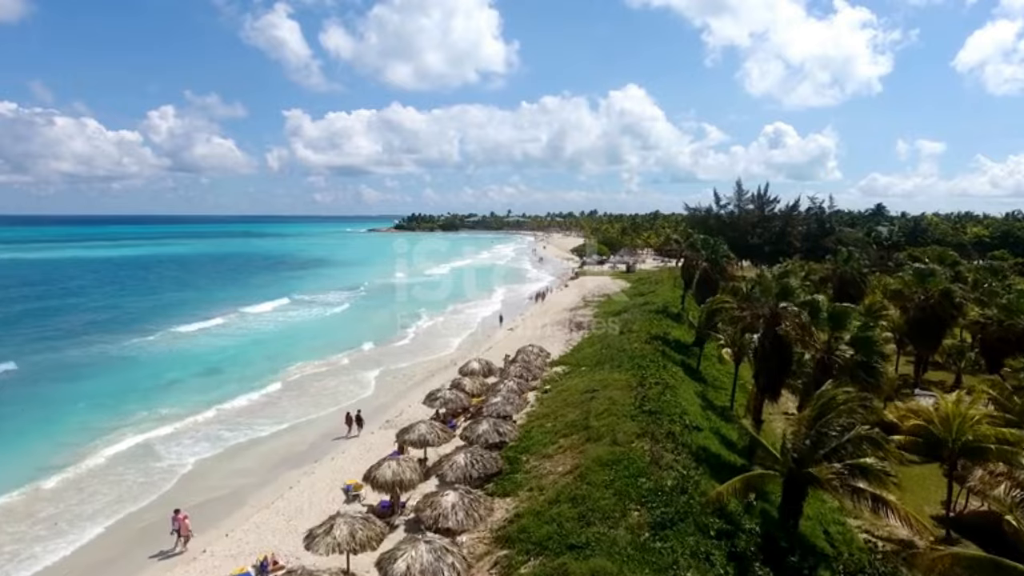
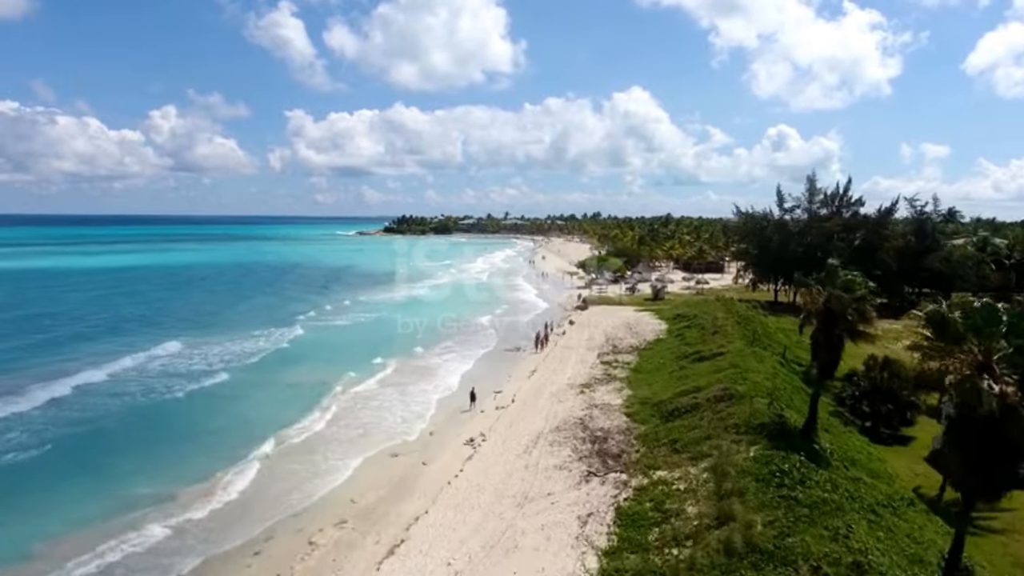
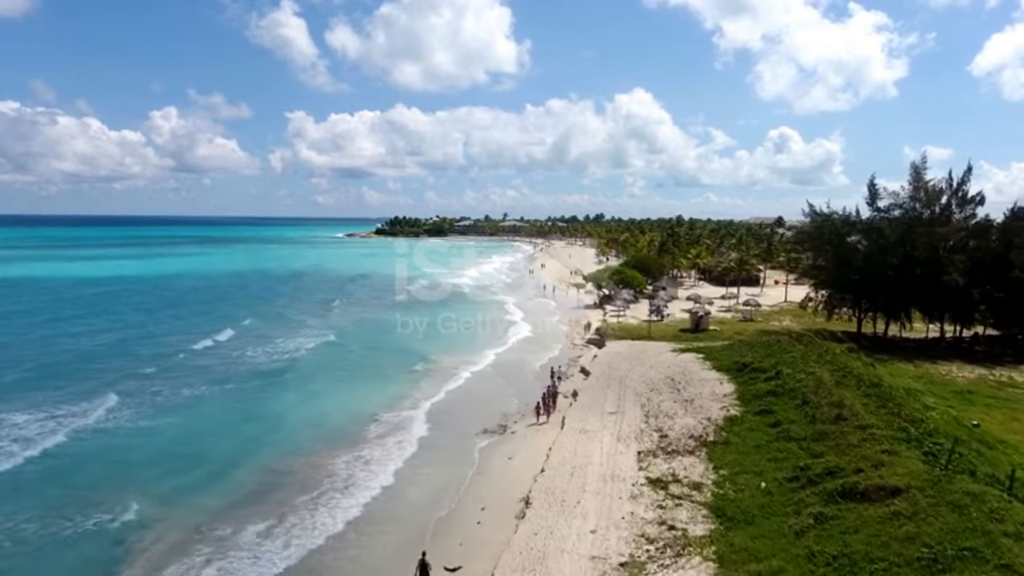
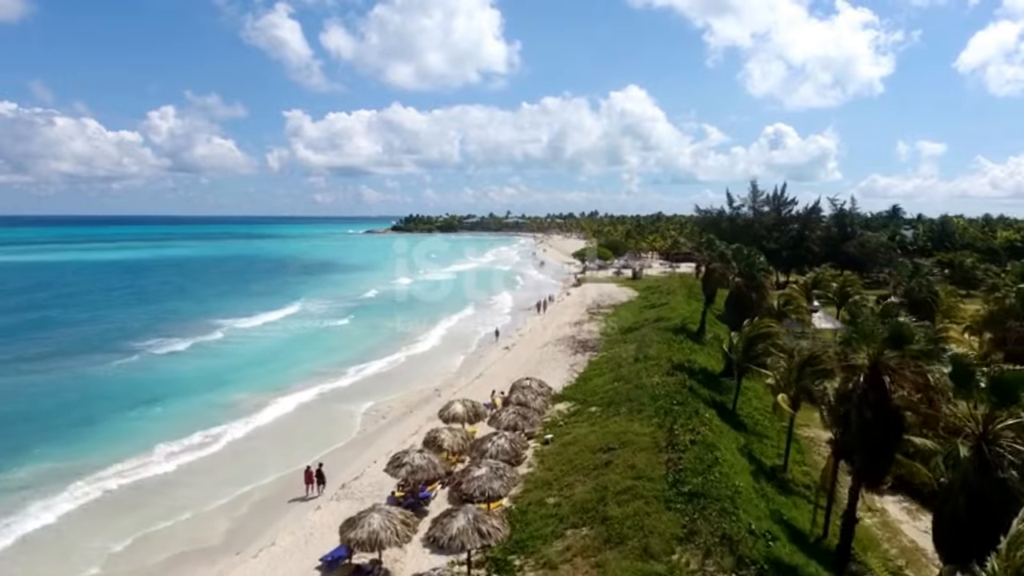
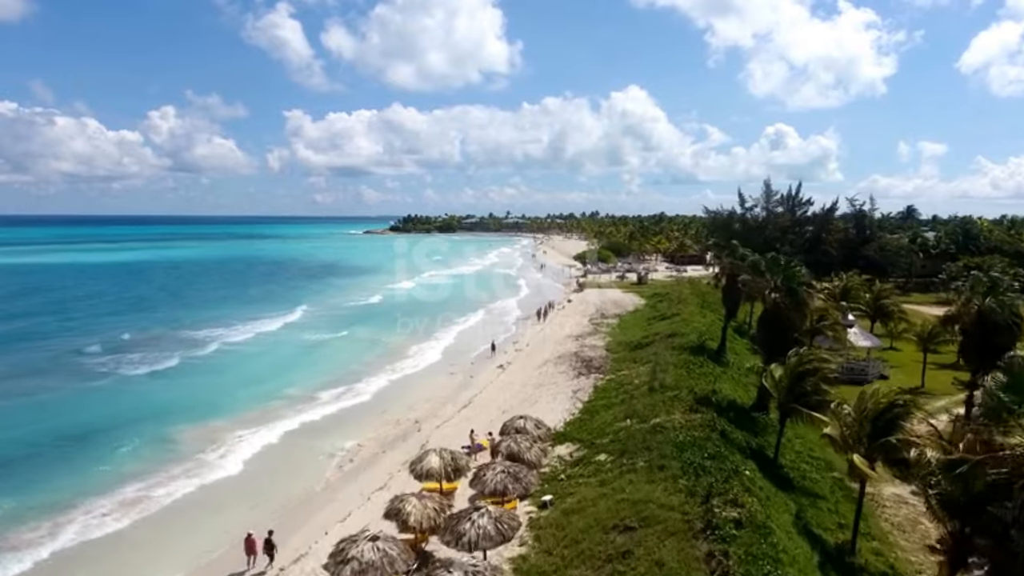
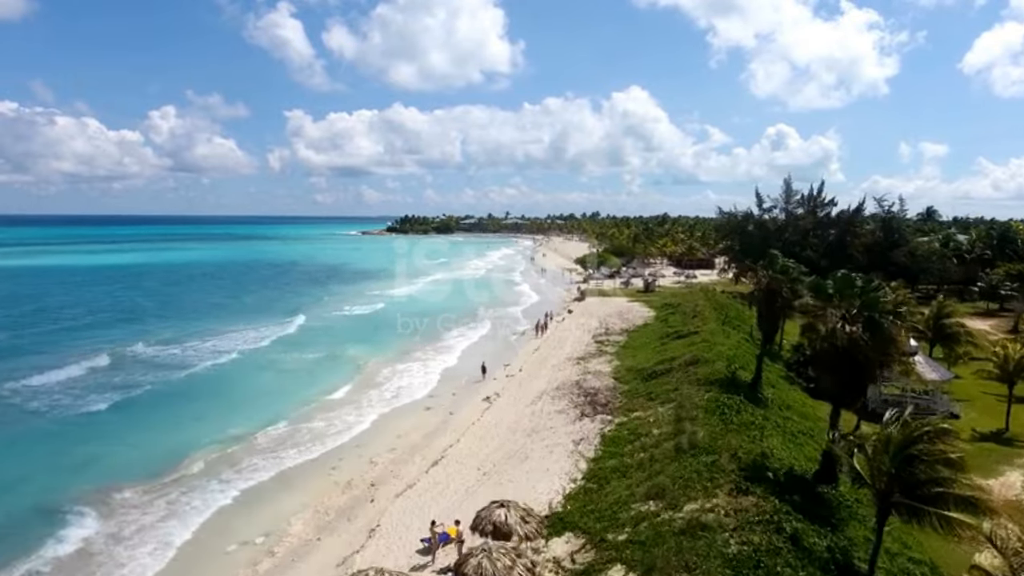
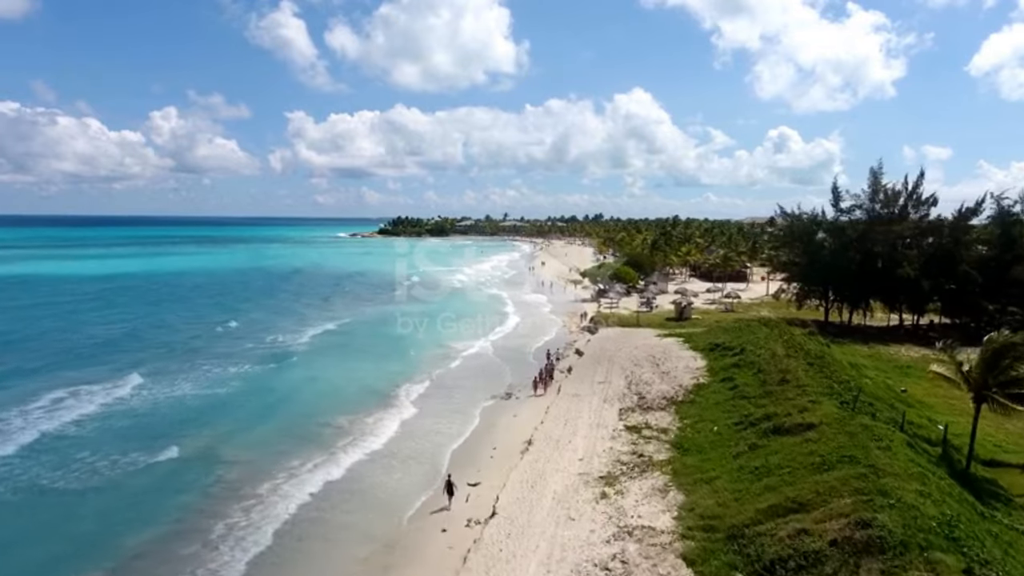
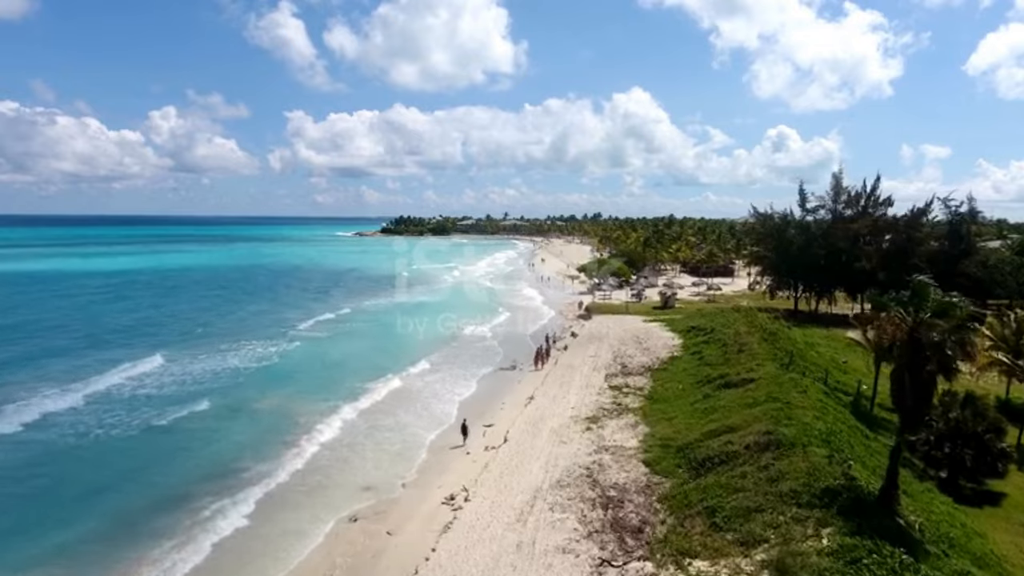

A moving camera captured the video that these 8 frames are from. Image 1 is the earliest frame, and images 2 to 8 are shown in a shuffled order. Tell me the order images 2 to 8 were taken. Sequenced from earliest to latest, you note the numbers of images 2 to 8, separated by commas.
4, 5, 6, 2, 8, 7, 3
